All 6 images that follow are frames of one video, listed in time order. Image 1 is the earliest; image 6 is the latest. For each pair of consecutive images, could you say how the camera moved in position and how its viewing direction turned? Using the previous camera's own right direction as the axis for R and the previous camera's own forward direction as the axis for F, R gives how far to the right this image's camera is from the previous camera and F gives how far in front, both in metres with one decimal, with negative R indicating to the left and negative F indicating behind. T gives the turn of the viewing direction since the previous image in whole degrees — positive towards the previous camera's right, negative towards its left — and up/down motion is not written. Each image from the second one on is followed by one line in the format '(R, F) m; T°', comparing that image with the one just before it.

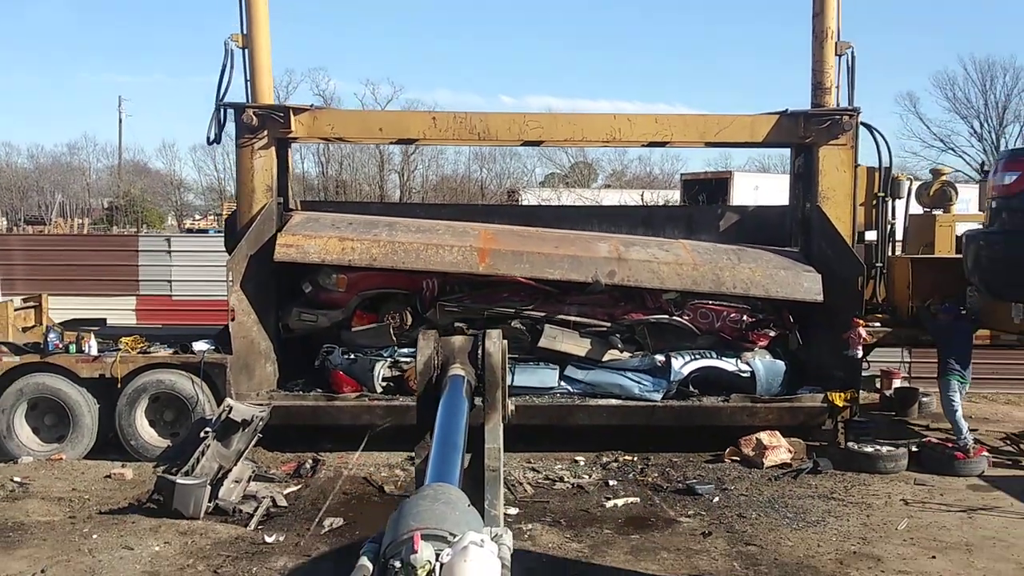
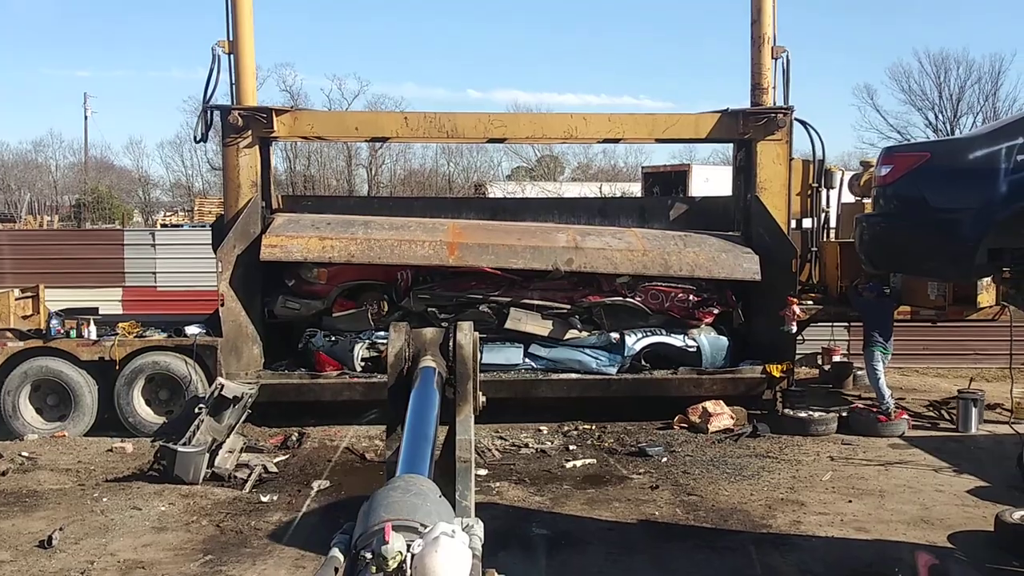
(0.0, -0.7) m; +2°
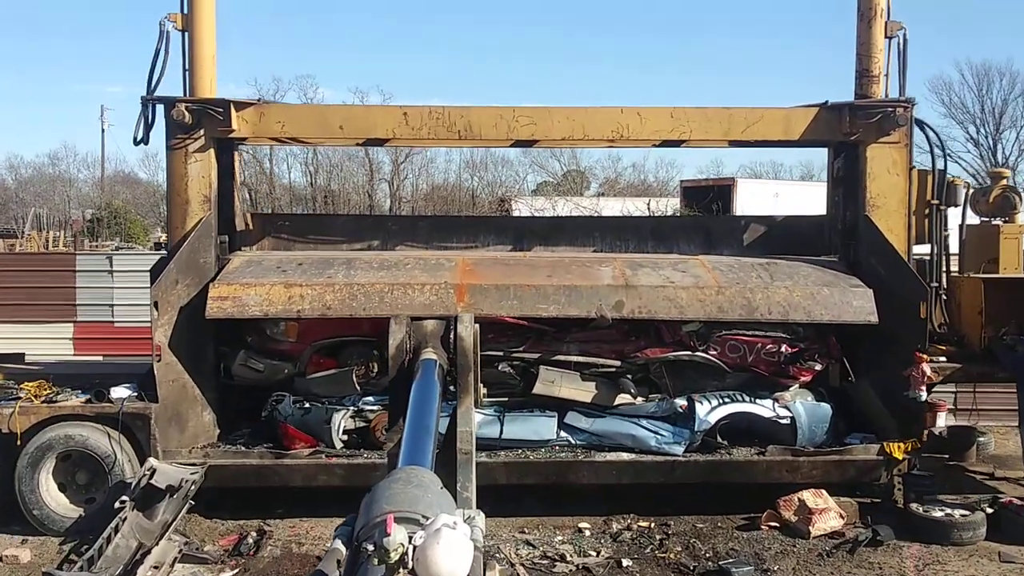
(0.0, +1.9) m; -2°
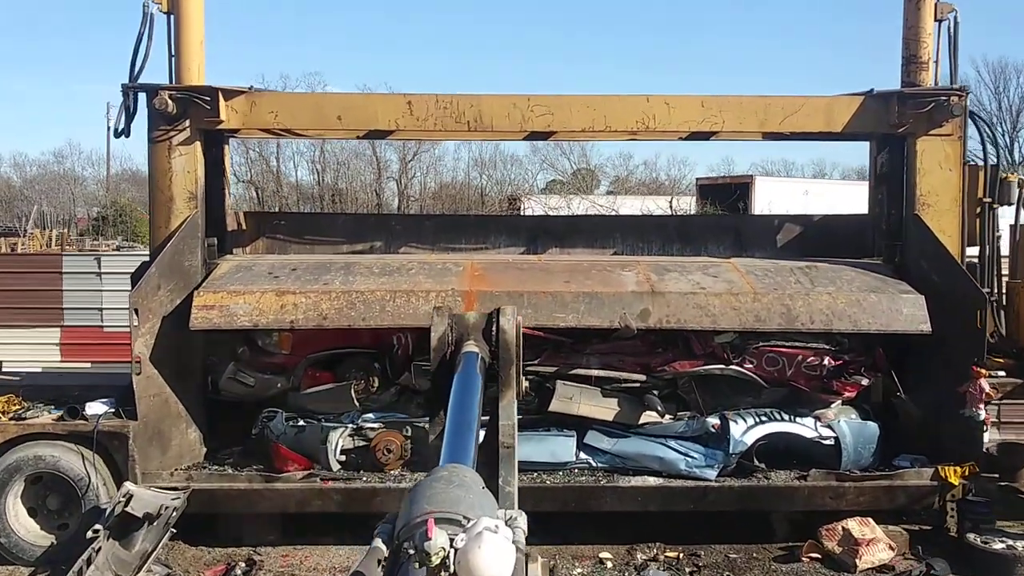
(0.0, +0.5) m; -1°
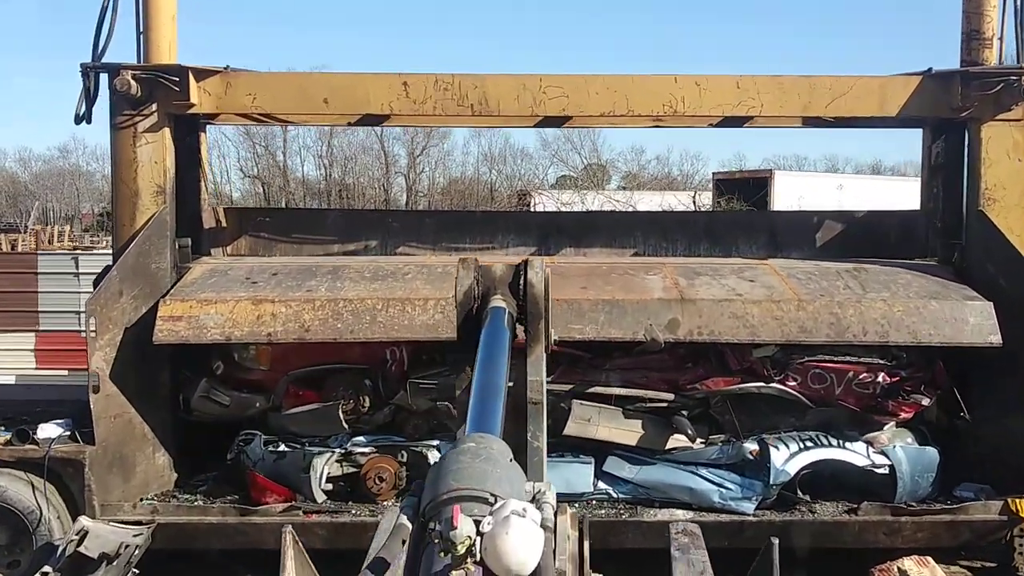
(0.0, +0.6) m; -1°
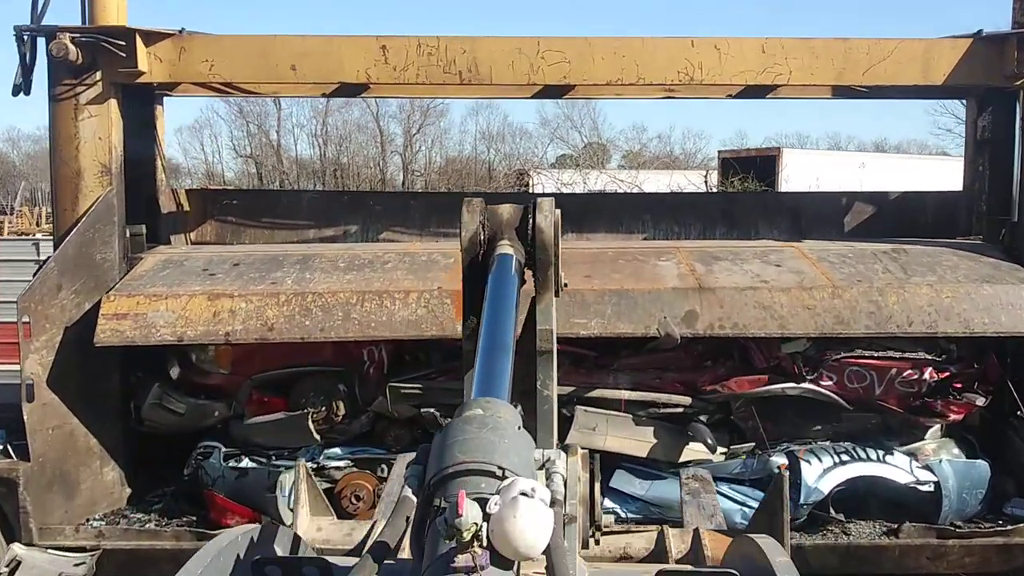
(0.0, +0.6) m; 0°
